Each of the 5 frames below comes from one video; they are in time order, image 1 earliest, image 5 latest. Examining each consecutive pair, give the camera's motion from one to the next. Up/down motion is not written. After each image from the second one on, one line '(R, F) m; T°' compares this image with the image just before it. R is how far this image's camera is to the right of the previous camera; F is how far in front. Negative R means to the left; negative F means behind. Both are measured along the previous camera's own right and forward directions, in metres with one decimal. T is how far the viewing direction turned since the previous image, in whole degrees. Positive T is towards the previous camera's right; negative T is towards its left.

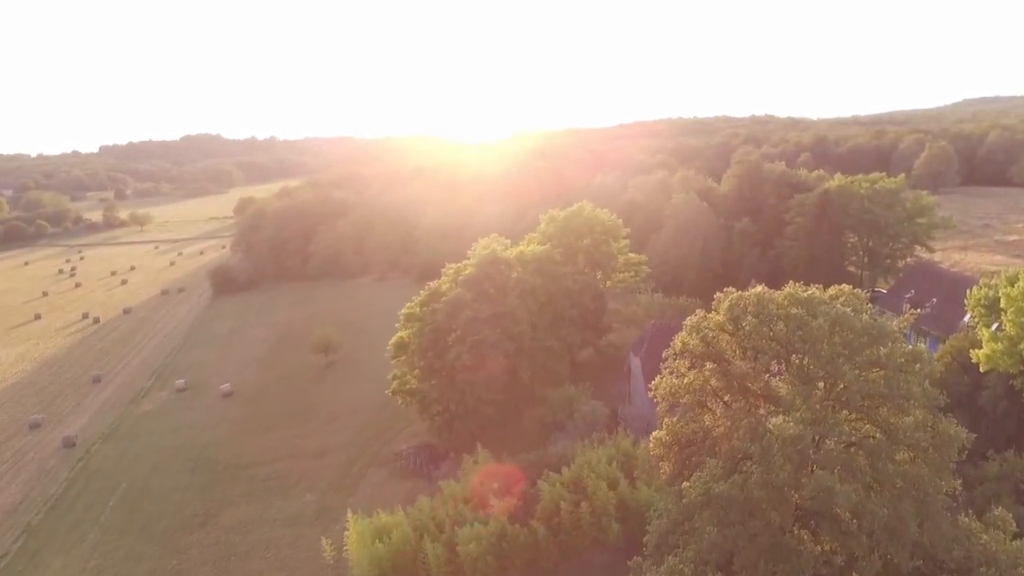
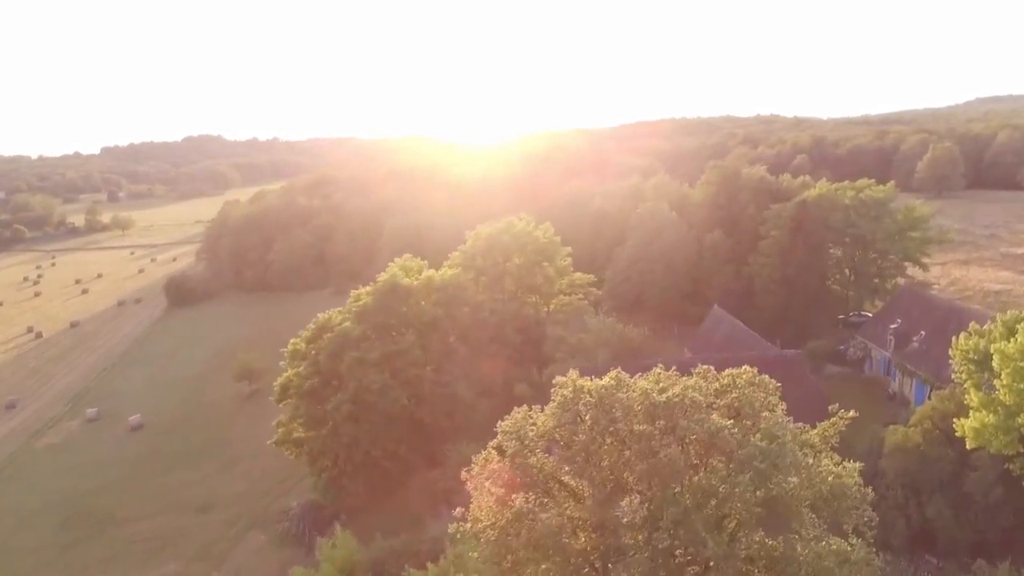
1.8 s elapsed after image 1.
(+5.3, +6.2) m; -1°
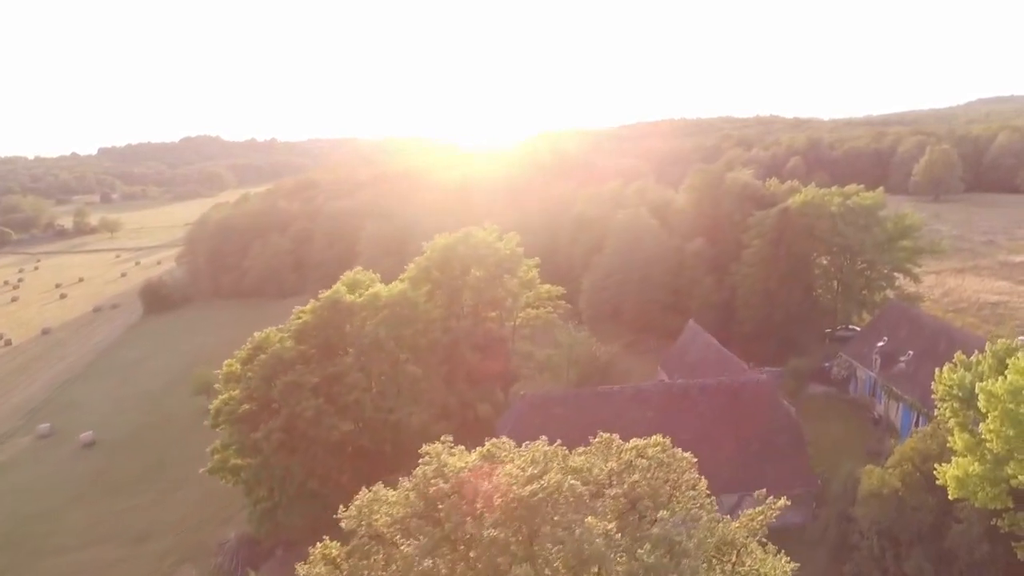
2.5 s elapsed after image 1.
(+2.3, +2.6) m; 0°
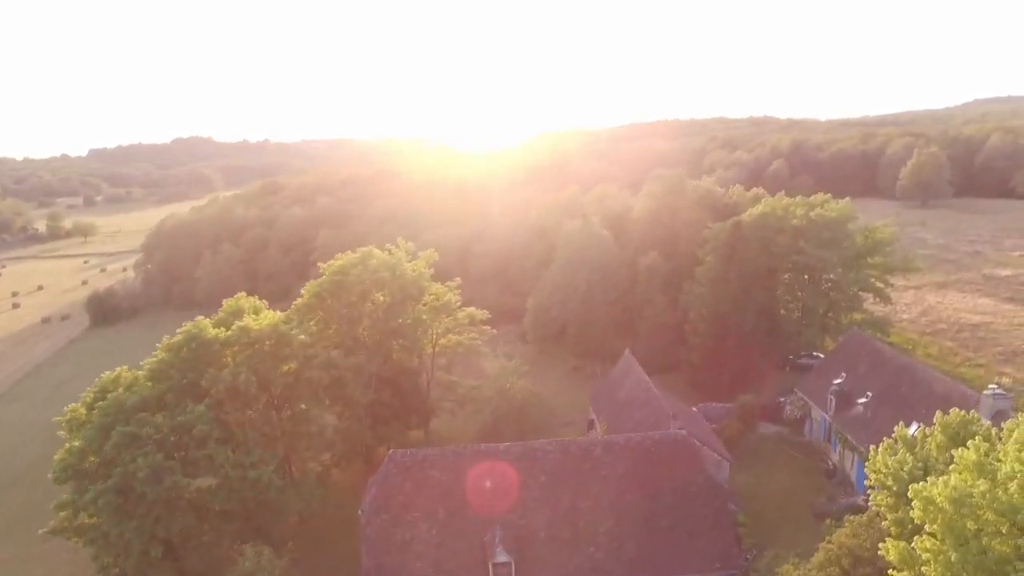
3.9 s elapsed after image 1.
(+4.5, +4.5) m; 0°
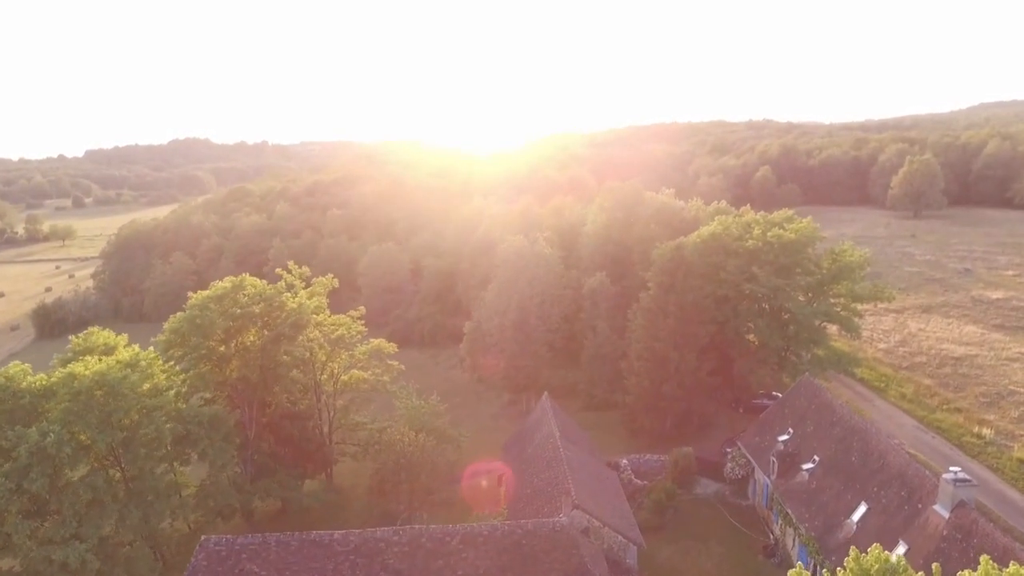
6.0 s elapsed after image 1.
(+4.4, +4.5) m; 0°
